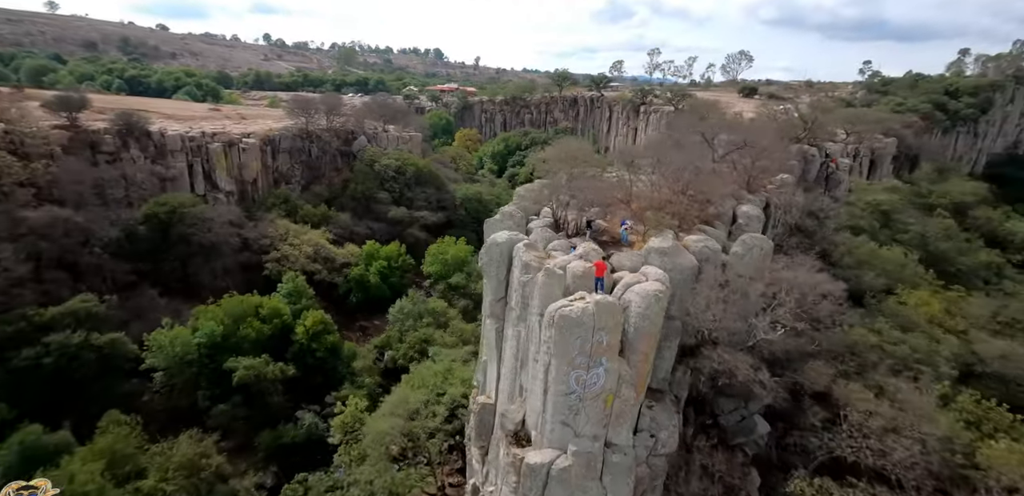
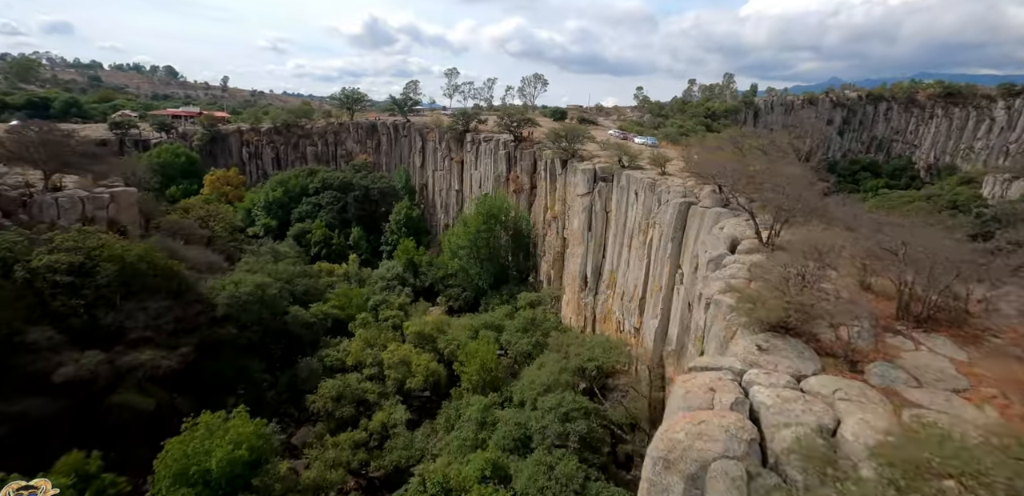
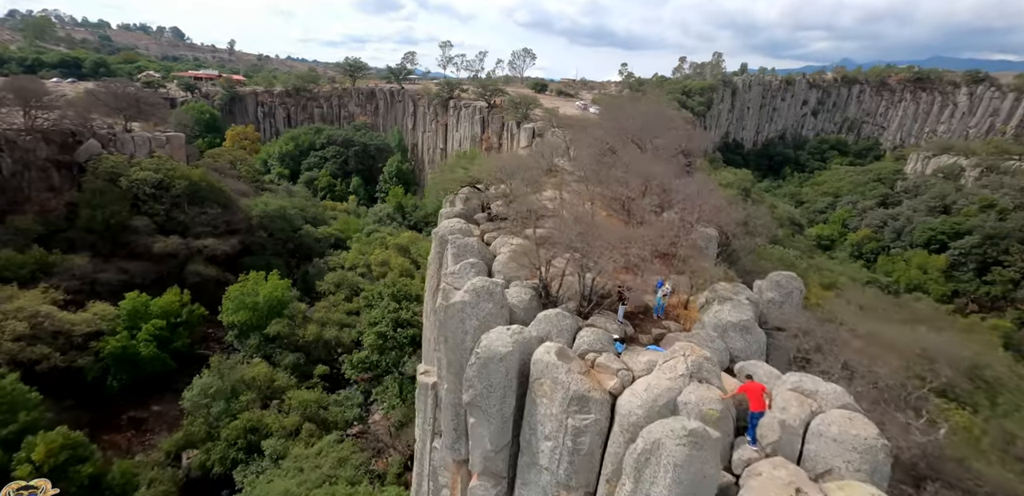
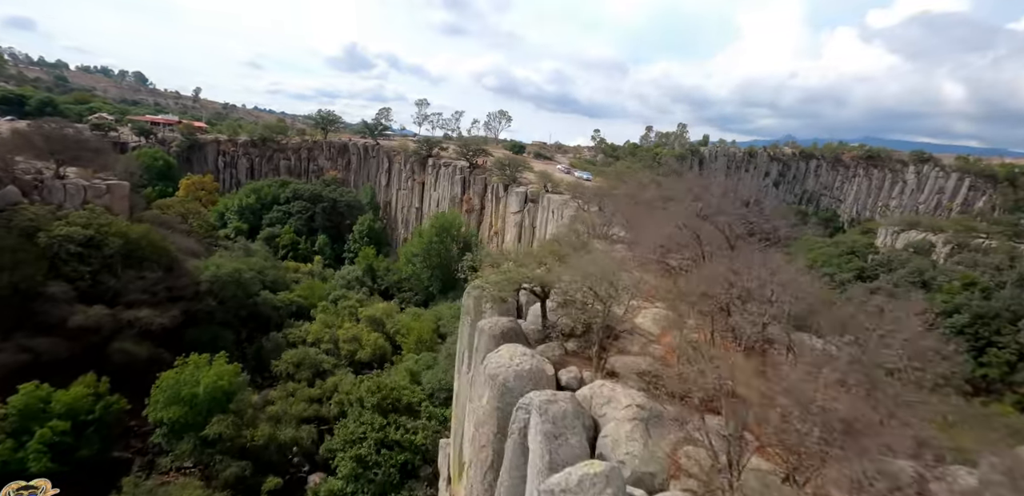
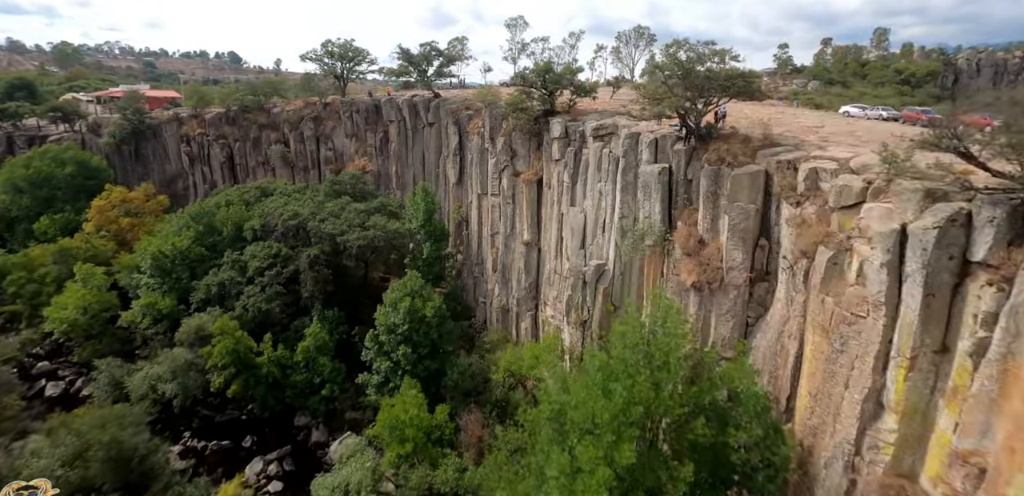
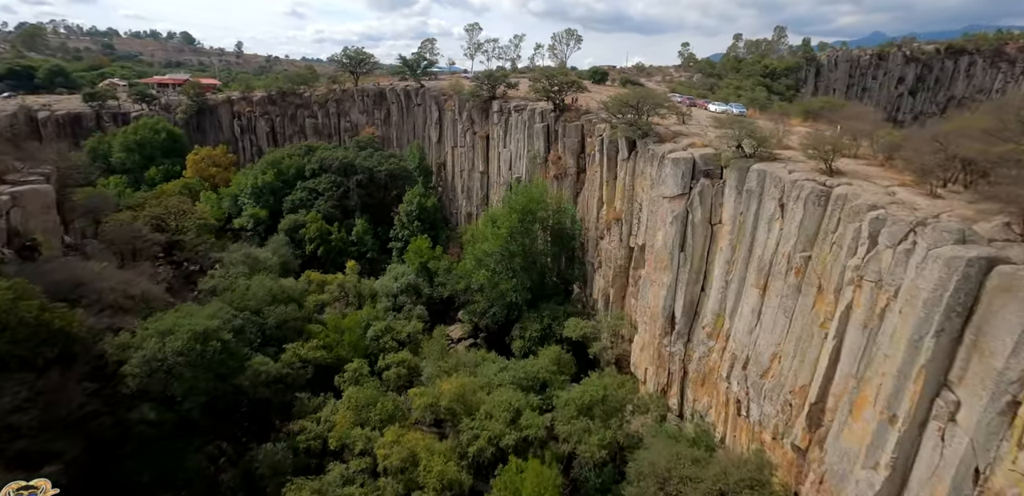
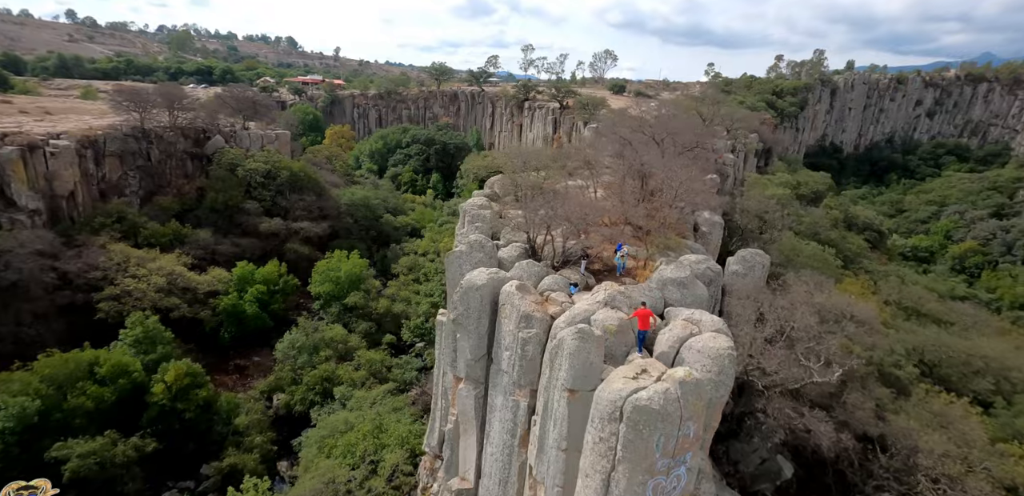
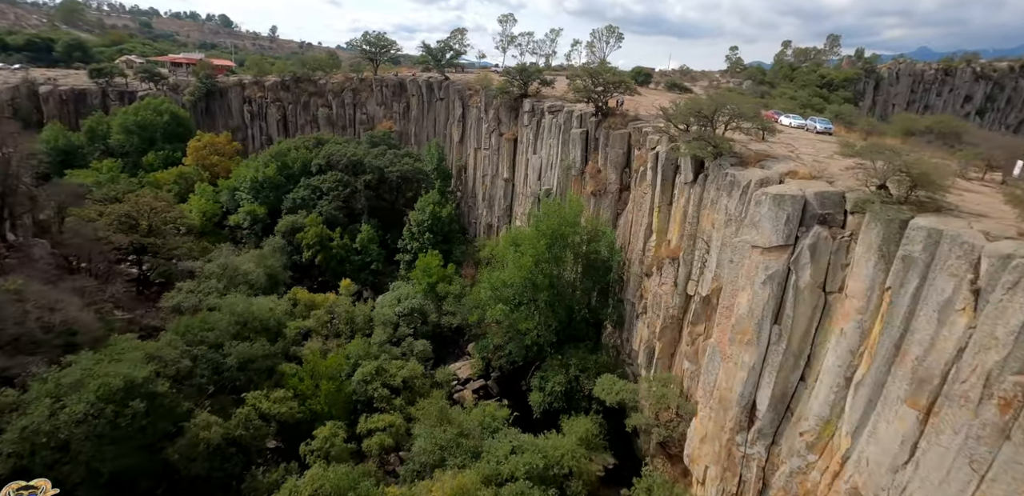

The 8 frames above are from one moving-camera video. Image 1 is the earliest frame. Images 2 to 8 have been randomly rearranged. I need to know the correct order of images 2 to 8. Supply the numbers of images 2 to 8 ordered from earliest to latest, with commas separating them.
7, 3, 4, 2, 6, 8, 5
